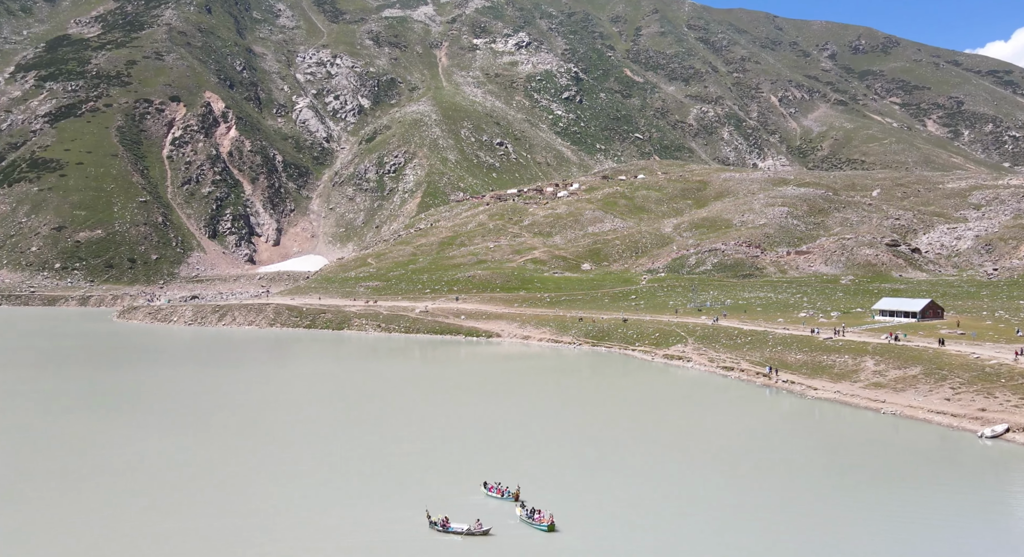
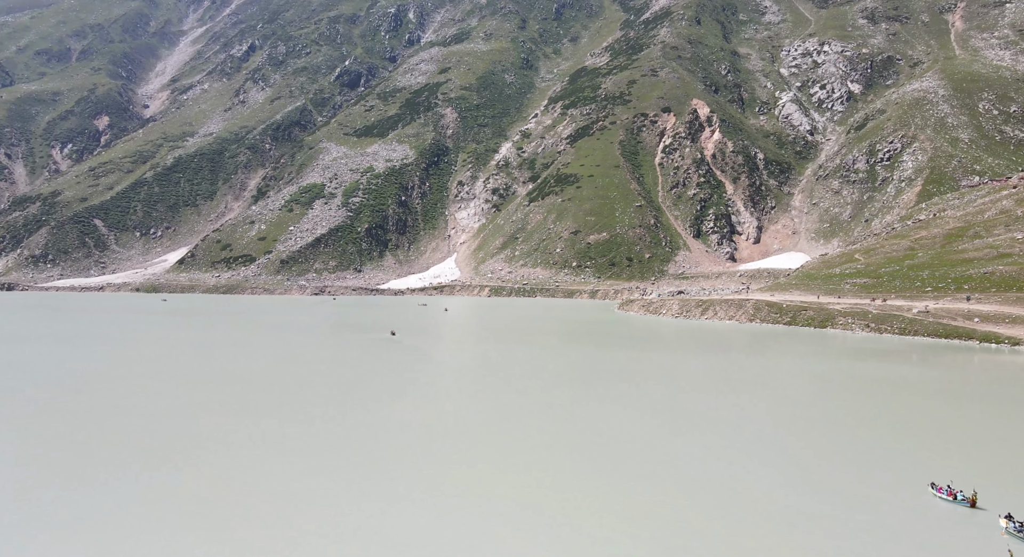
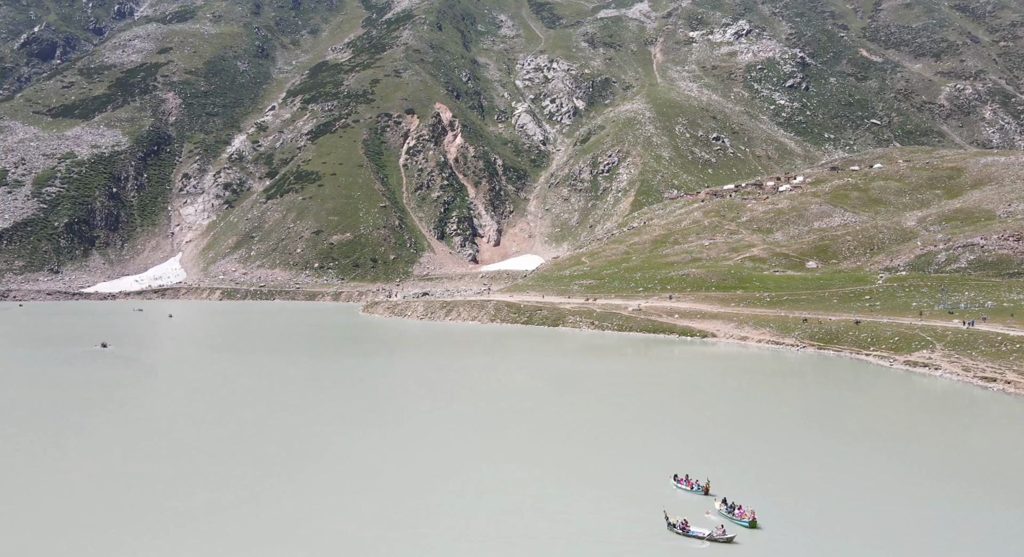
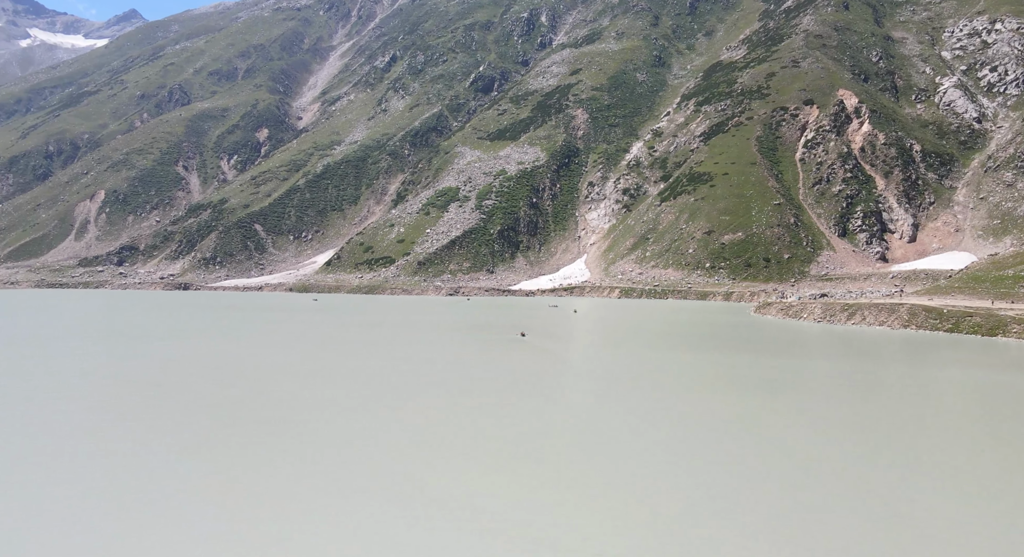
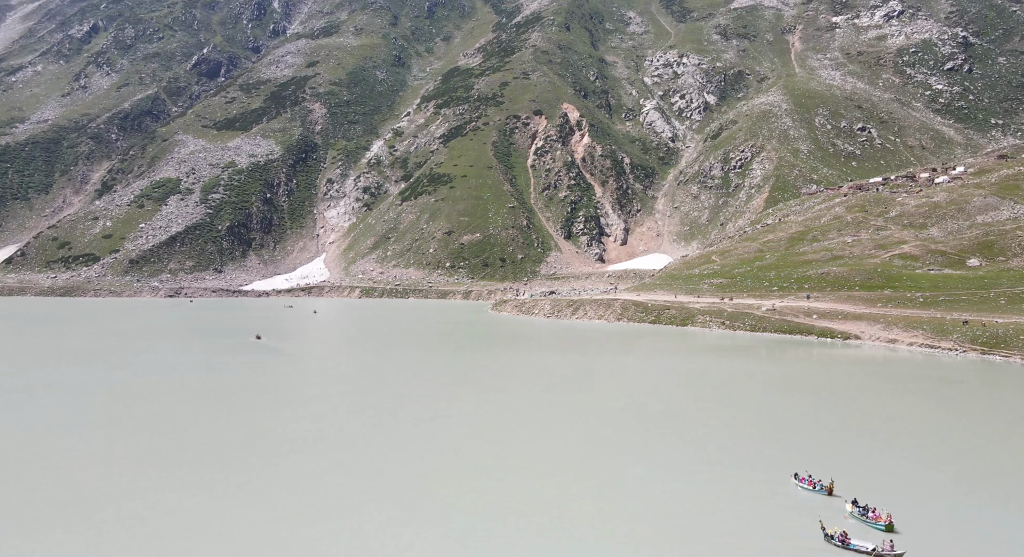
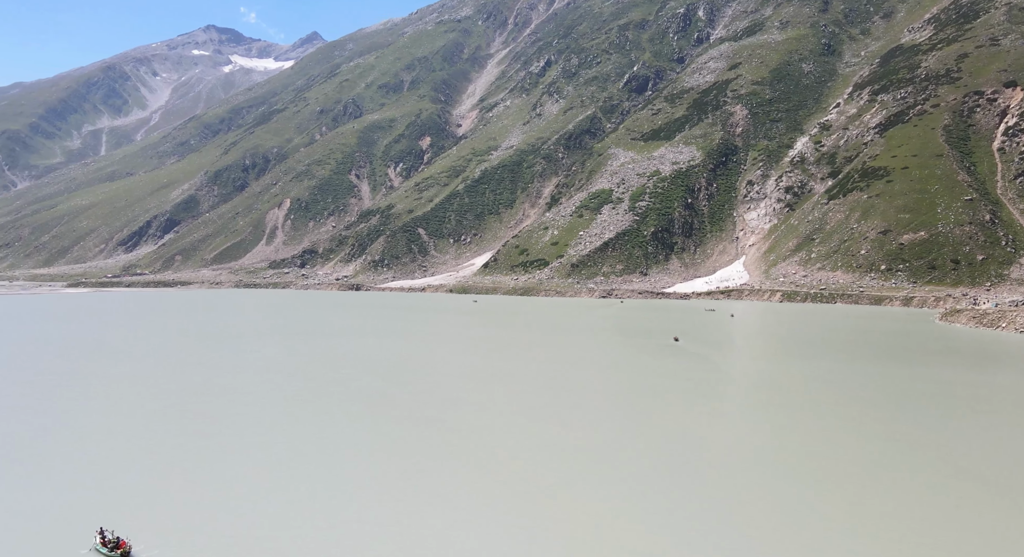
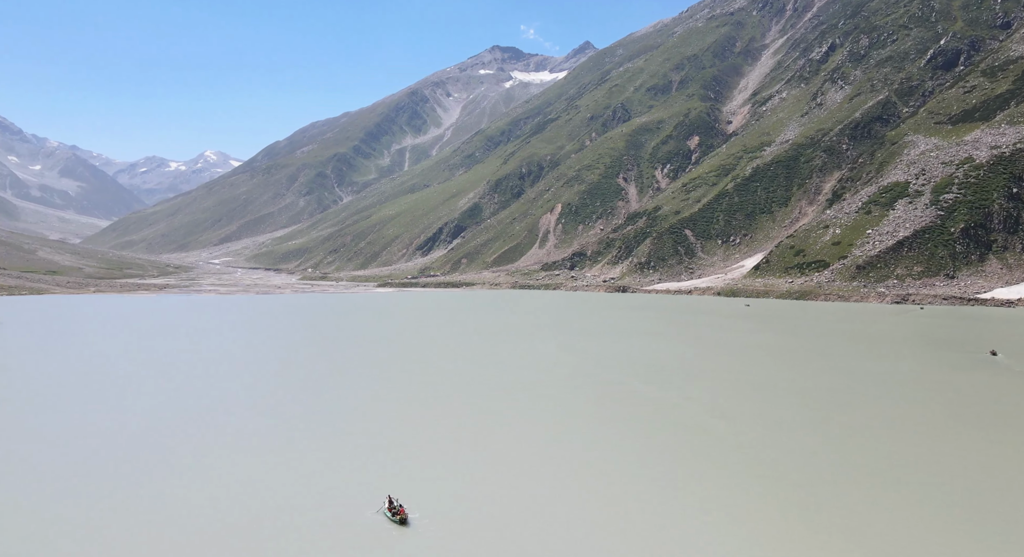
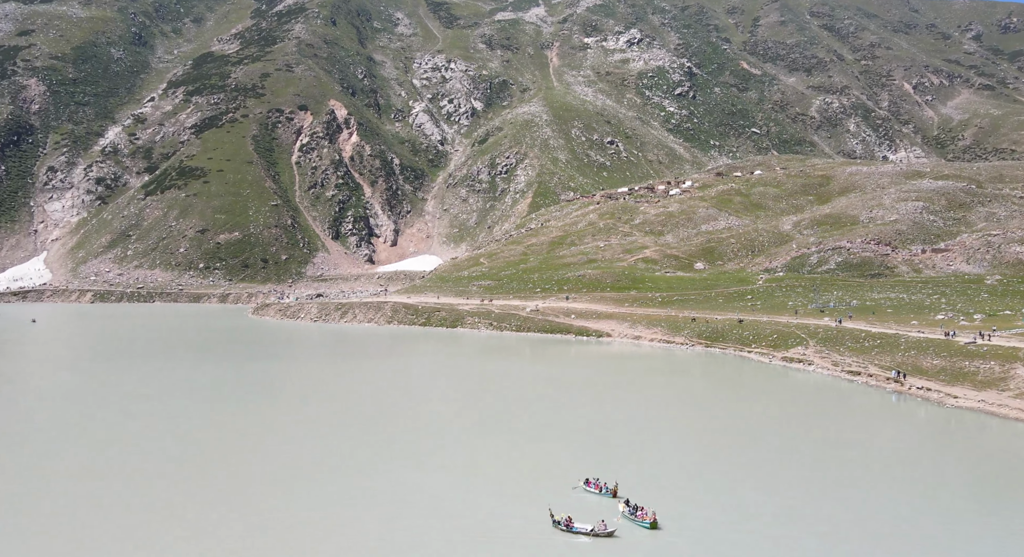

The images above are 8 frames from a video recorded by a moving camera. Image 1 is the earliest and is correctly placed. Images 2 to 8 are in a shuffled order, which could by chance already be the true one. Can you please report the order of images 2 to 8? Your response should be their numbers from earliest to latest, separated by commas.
8, 3, 5, 2, 4, 6, 7
